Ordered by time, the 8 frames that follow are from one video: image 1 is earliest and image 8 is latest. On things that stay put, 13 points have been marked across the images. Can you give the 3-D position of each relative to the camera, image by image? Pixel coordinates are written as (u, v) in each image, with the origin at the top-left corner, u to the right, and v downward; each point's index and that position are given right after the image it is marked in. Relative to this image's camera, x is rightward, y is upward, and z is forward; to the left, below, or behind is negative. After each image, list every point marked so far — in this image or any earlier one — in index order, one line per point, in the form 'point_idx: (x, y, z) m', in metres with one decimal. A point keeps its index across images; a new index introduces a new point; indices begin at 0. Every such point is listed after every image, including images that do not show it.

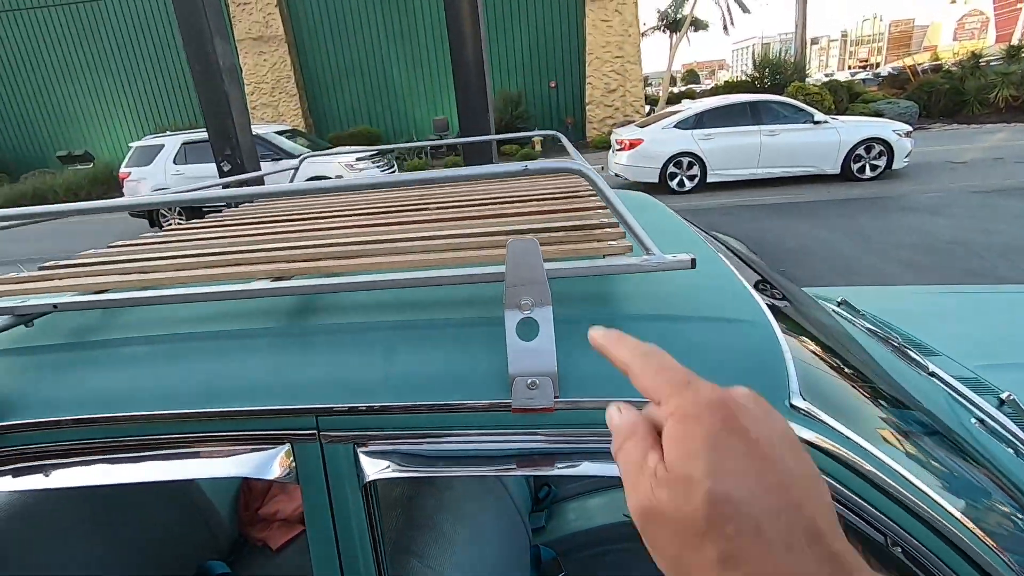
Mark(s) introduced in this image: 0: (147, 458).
0: (-0.6, -0.3, +0.9) m
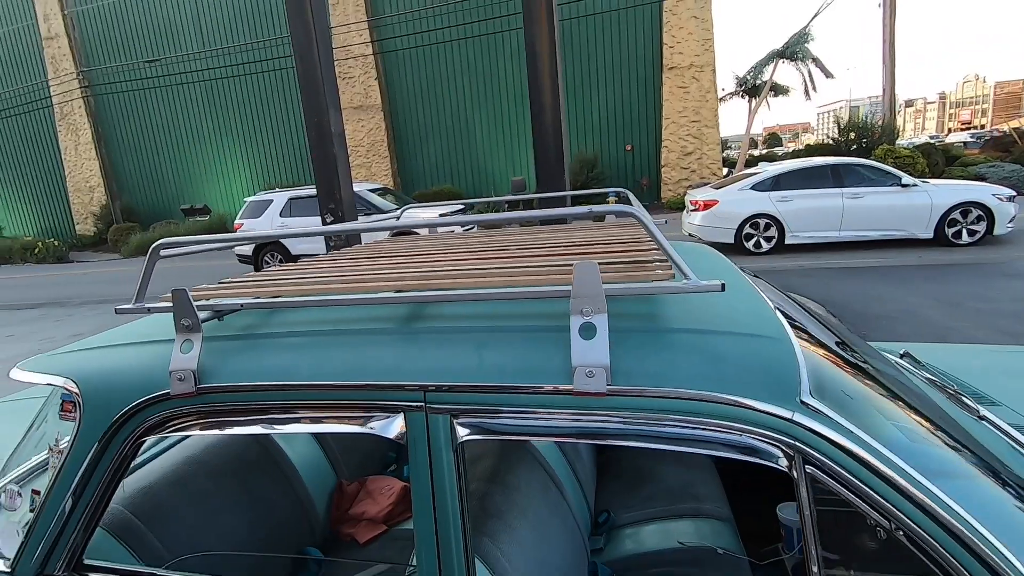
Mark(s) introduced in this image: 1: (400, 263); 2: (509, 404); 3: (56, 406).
0: (-0.5, -0.3, +1.2) m
1: (-0.4, +0.1, +1.9) m
2: (0.0, -0.2, +1.1) m
3: (-1.3, -0.3, +1.6) m
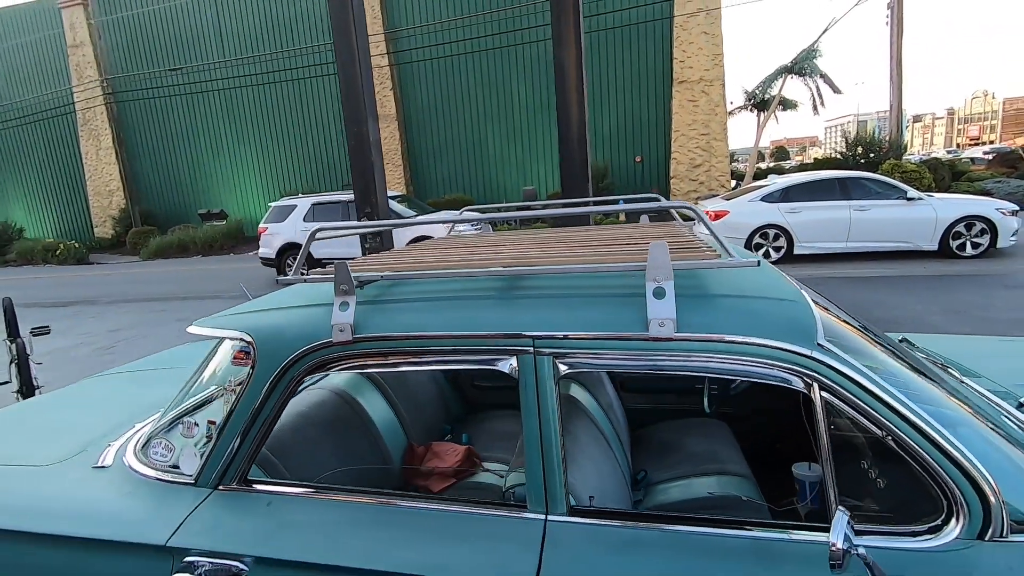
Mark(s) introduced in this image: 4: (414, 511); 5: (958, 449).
0: (-0.2, -0.2, +1.6) m
1: (-0.1, +0.2, +2.3) m
2: (+0.2, -0.2, +1.5) m
3: (-1.0, -0.2, +2.0) m
4: (-0.3, -0.7, +1.6) m
5: (+1.1, -0.4, +1.3) m
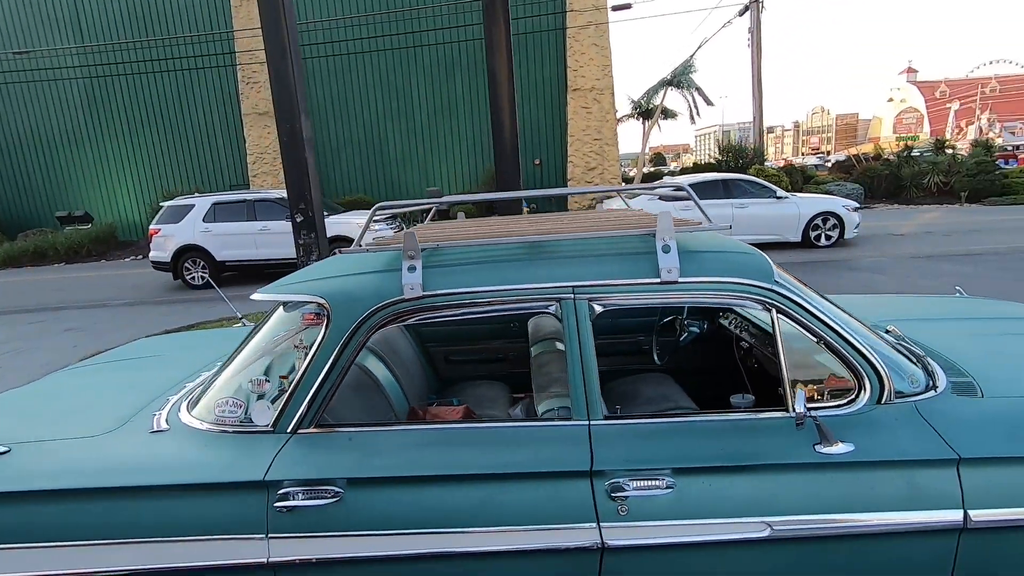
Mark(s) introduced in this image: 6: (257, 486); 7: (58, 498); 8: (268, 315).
0: (-0.1, -0.1, +2.0) m
1: (-0.1, +0.3, +2.7) m
2: (+0.4, 0.0, +2.0) m
3: (-0.9, -0.1, +2.2) m
4: (-0.1, -0.5, +2.0) m
5: (+1.3, -0.2, +2.0) m
6: (-0.9, -0.7, +1.9) m
7: (-1.6, -0.8, +2.0) m
8: (-1.1, -0.1, +2.4) m
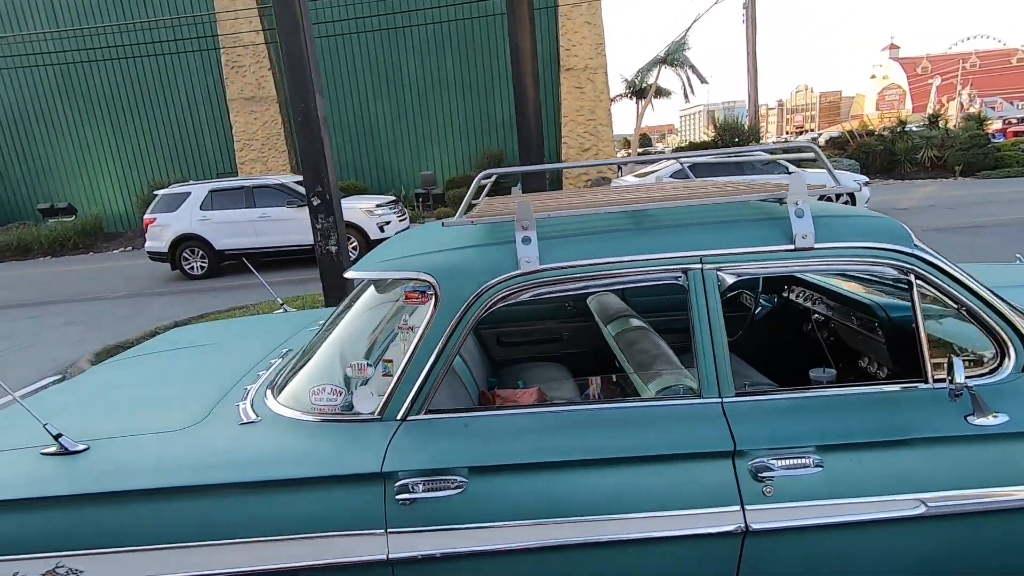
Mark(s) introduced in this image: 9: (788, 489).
0: (+0.3, 0.0, +1.9) m
1: (+0.3, +0.4, +2.5) m
2: (+0.8, +0.1, +1.9) m
3: (-0.5, 0.0, +2.1) m
4: (+0.3, -0.4, +1.9) m
5: (+1.7, -0.1, +1.9) m
6: (-0.5, -0.6, +1.8) m
7: (-1.2, -0.7, +1.8) m
8: (-0.6, 0.0, +2.2) m
9: (+0.9, -0.7, +1.7) m
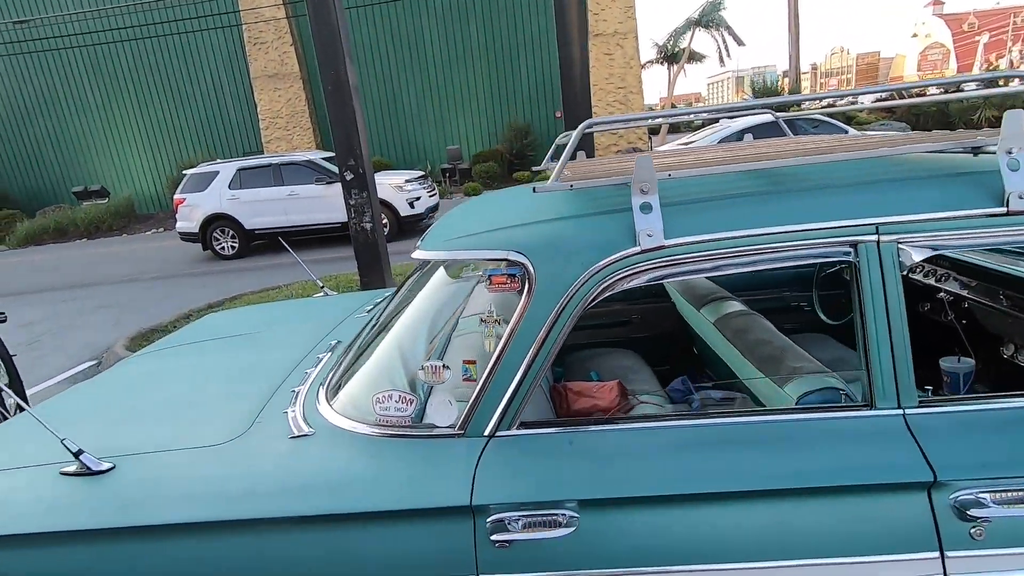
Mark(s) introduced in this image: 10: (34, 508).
0: (+0.7, +0.1, +1.5) m
1: (+0.6, +0.5, +2.1) m
2: (+1.2, +0.2, +1.4) m
3: (-0.2, 0.0, +1.7) m
4: (+0.6, -0.4, +1.5) m
5: (+2.1, 0.0, +1.4) m
6: (-0.1, -0.6, +1.4) m
7: (-0.9, -0.7, +1.5) m
8: (-0.3, 0.0, +1.8) m
9: (+1.2, -0.6, +1.3) m
10: (-1.4, -0.6, +1.6) m
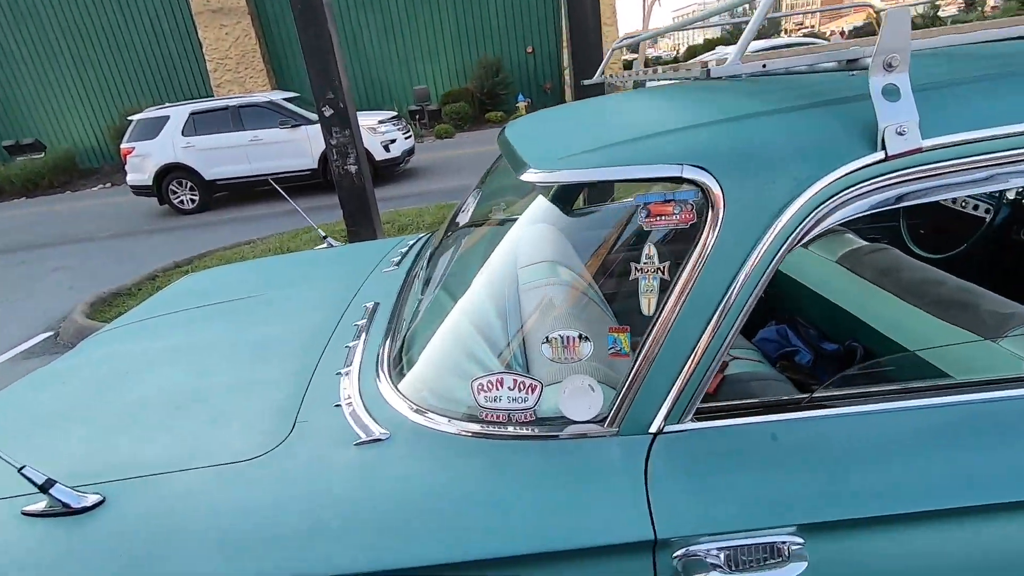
0: (+1.0, +0.2, +1.0) m
1: (+0.9, +0.7, +1.6) m
2: (+1.5, +0.3, +1.0) m
3: (+0.1, +0.1, +1.2) m
4: (+1.0, -0.2, +1.1) m
5: (+2.4, +0.2, +1.0) m
6: (+0.2, -0.5, +1.0) m
7: (-0.5, -0.6, +1.0) m
8: (0.0, +0.2, +1.3) m
9: (+1.6, -0.4, +1.0) m
10: (-1.1, -0.6, +1.1) m
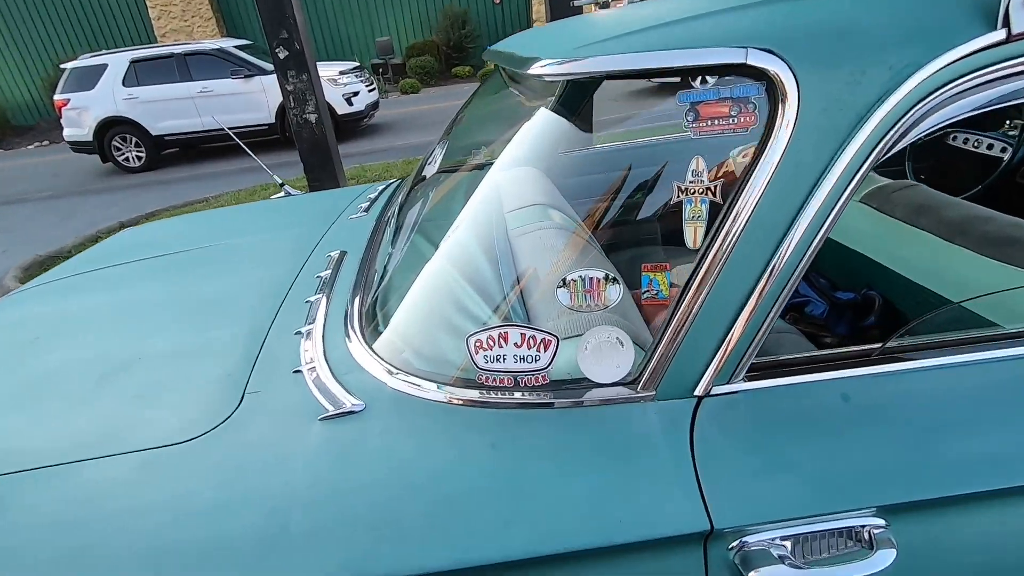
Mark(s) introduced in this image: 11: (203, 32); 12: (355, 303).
0: (+1.0, +0.3, +0.8) m
1: (+0.9, +0.9, +1.3) m
2: (+1.5, +0.5, +0.8) m
3: (+0.1, +0.3, +1.0) m
4: (+1.0, -0.1, +0.9) m
5: (+2.4, +0.3, +0.9) m
6: (+0.2, -0.4, +0.8) m
7: (-0.5, -0.5, +0.8) m
8: (0.0, +0.3, +1.1) m
9: (+1.6, -0.3, +0.8) m
10: (-1.0, -0.5, +0.8) m
11: (-8.0, +6.8, +14.0) m
12: (-0.4, 0.0, +1.2) m
